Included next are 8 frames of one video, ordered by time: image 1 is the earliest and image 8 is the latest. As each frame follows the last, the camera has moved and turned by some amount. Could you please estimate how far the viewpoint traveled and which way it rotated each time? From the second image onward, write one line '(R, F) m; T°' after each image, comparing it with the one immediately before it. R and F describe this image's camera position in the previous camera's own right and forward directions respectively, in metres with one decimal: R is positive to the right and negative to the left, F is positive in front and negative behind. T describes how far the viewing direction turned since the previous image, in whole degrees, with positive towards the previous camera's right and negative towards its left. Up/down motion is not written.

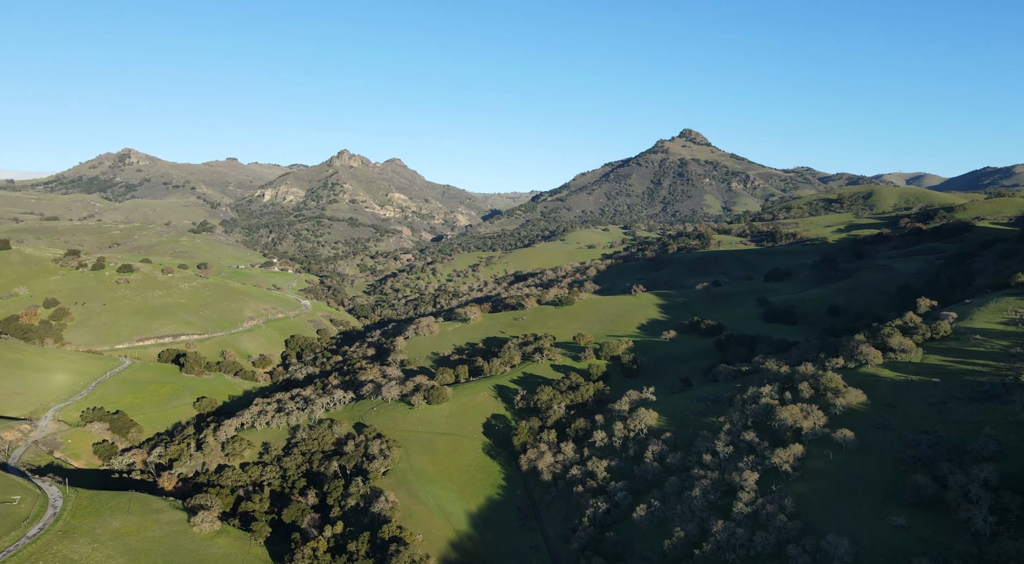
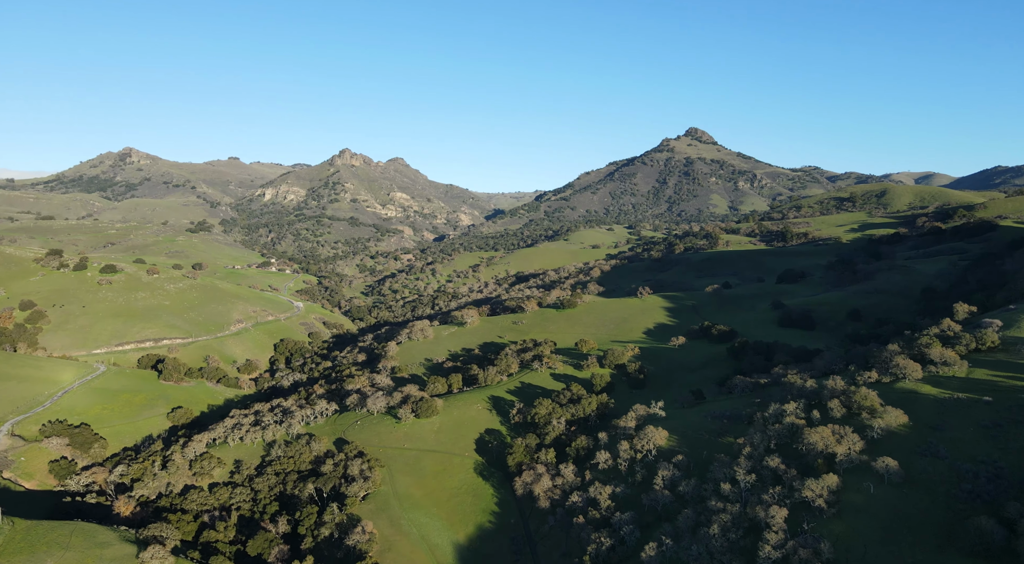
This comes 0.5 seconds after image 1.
(+1.1, +8.6) m; 0°
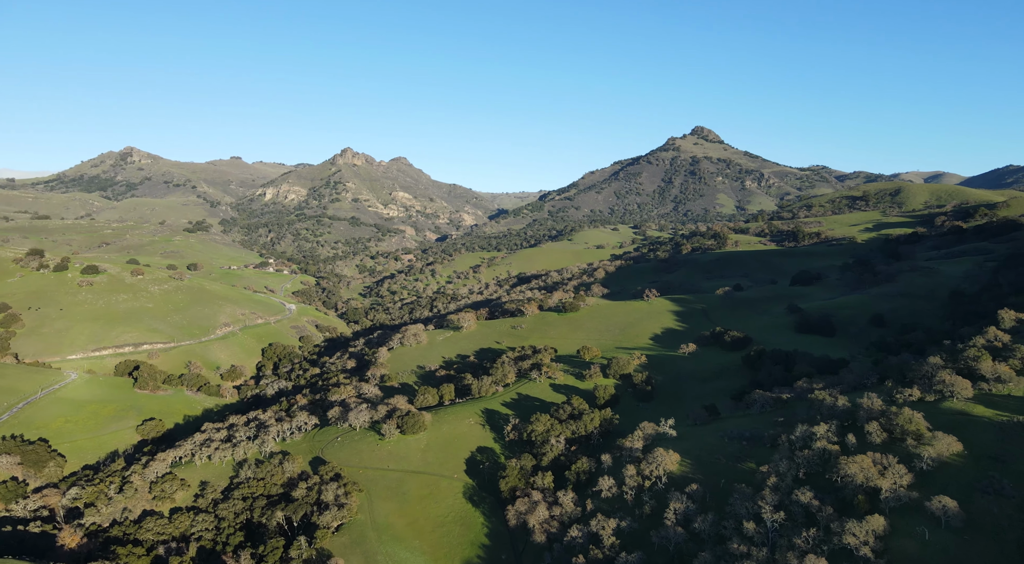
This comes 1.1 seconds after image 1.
(+1.2, +8.6) m; 0°
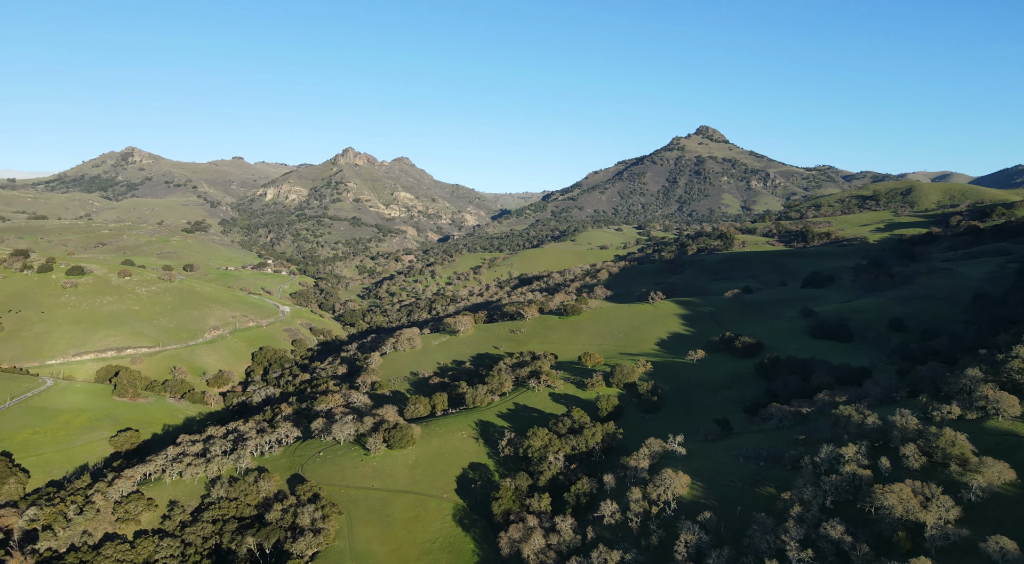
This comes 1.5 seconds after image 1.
(+0.9, +6.5) m; 0°
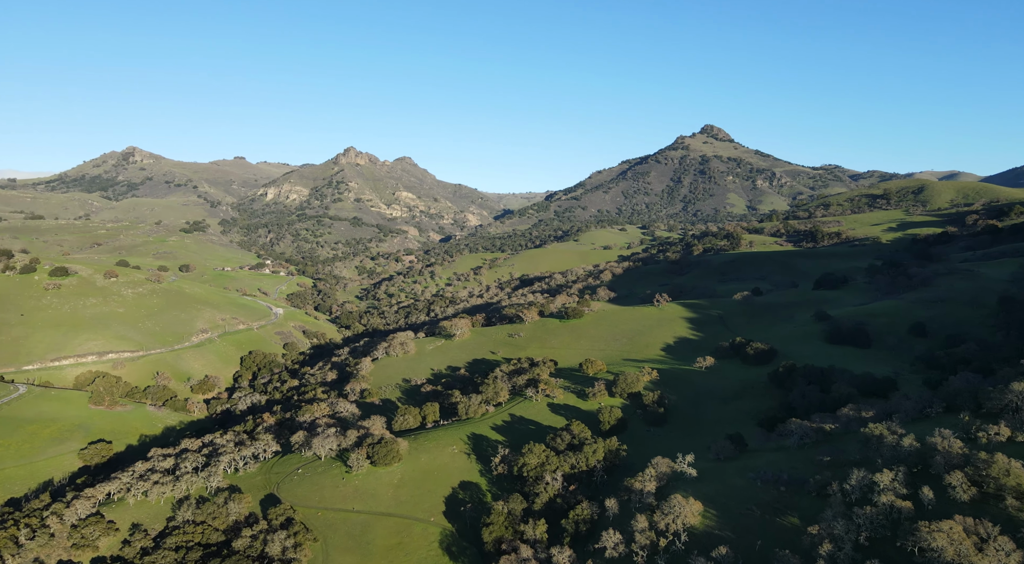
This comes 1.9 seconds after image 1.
(+1.0, +6.5) m; 0°
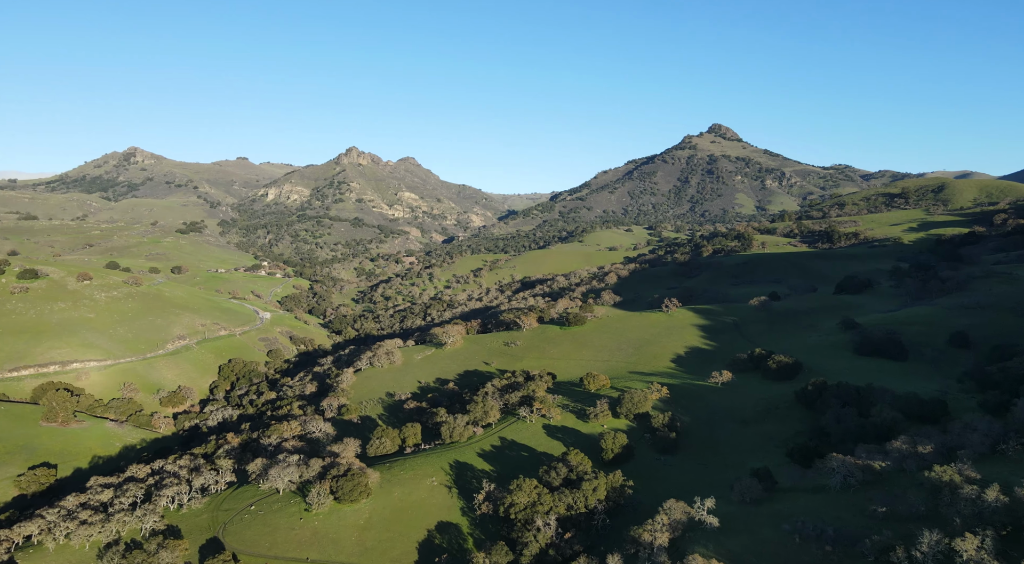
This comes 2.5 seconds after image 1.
(+1.7, +10.8) m; 0°
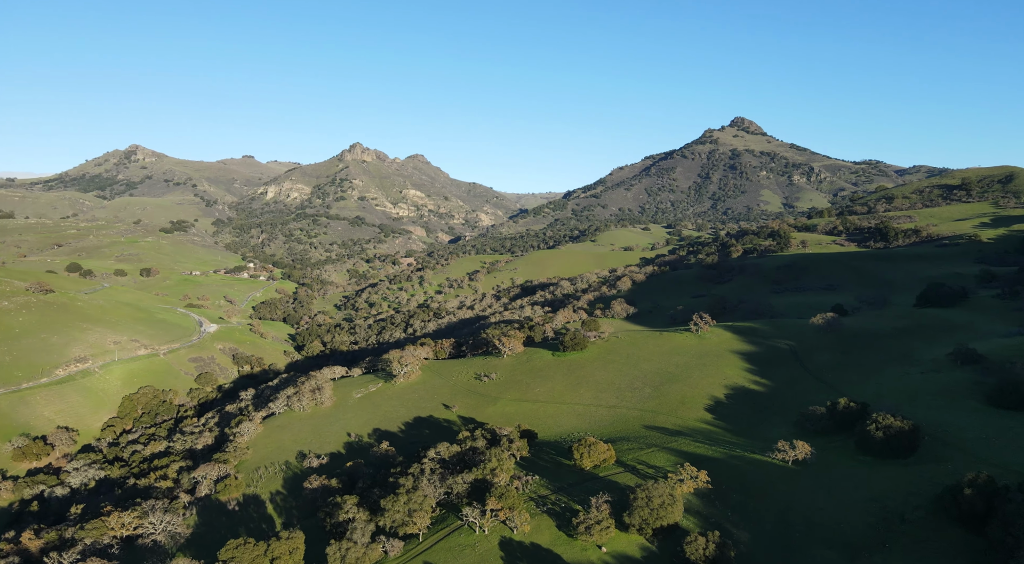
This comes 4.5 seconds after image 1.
(+5.3, +32.5) m; -1°
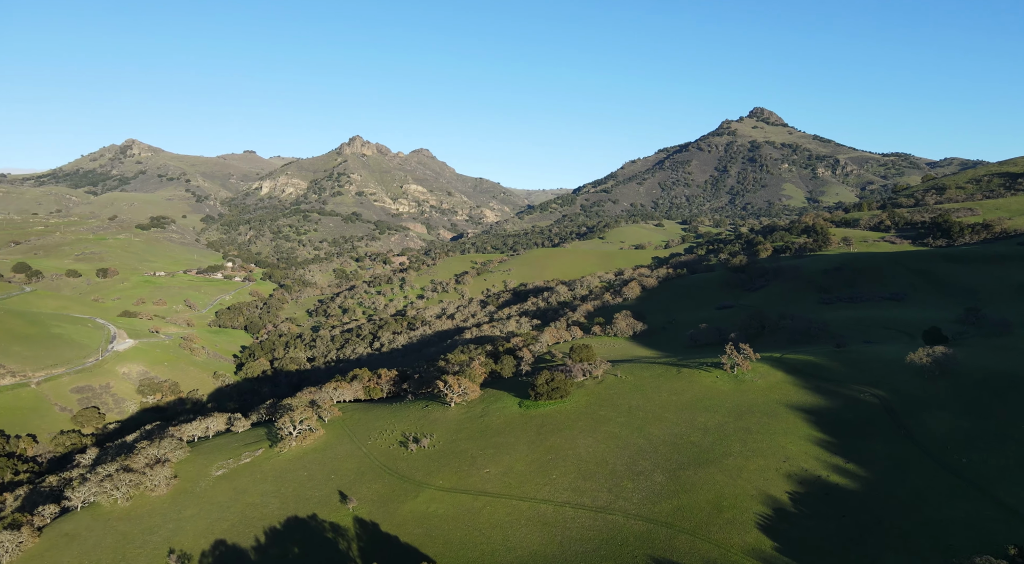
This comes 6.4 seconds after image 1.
(+5.8, +30.6) m; -1°
